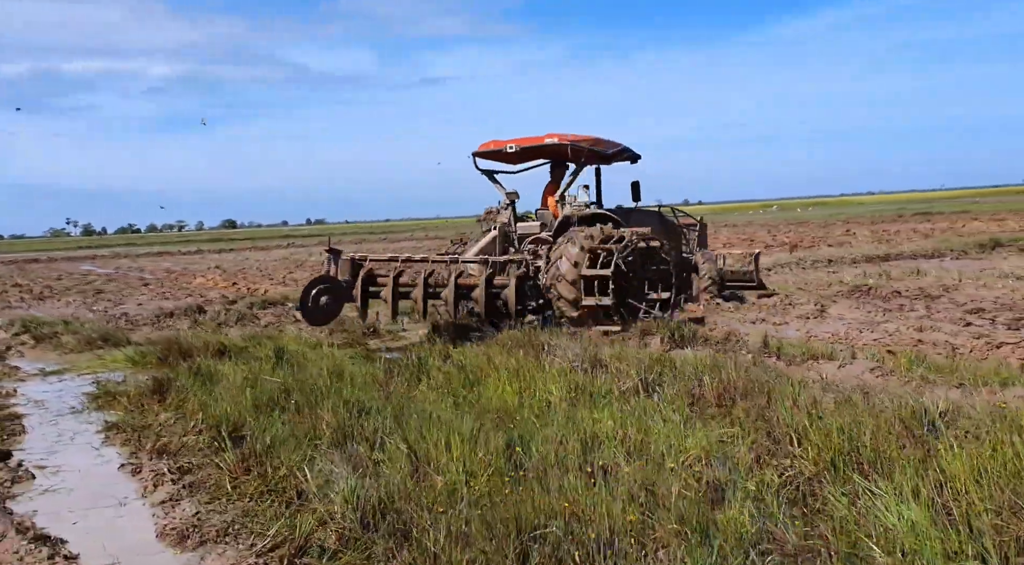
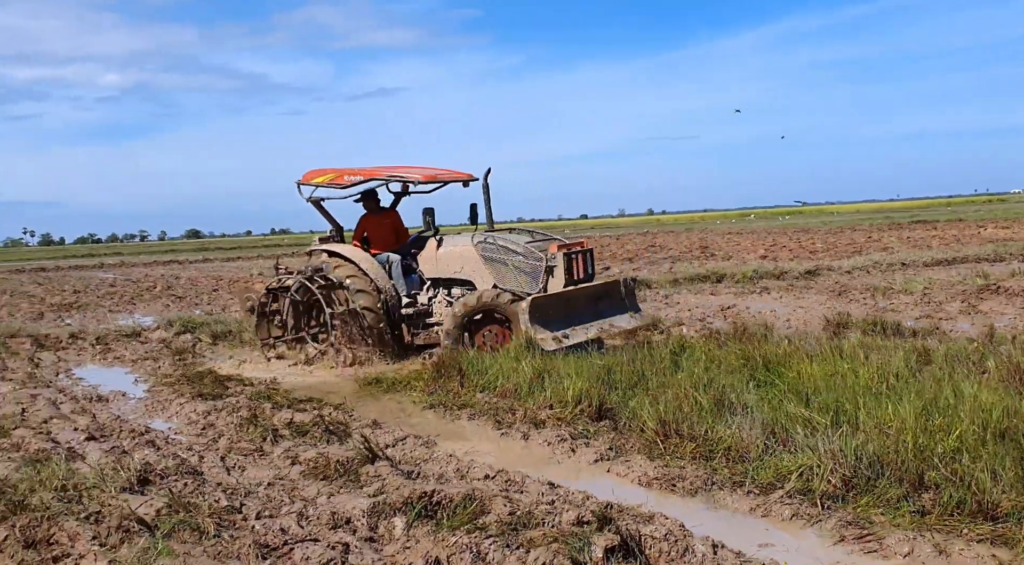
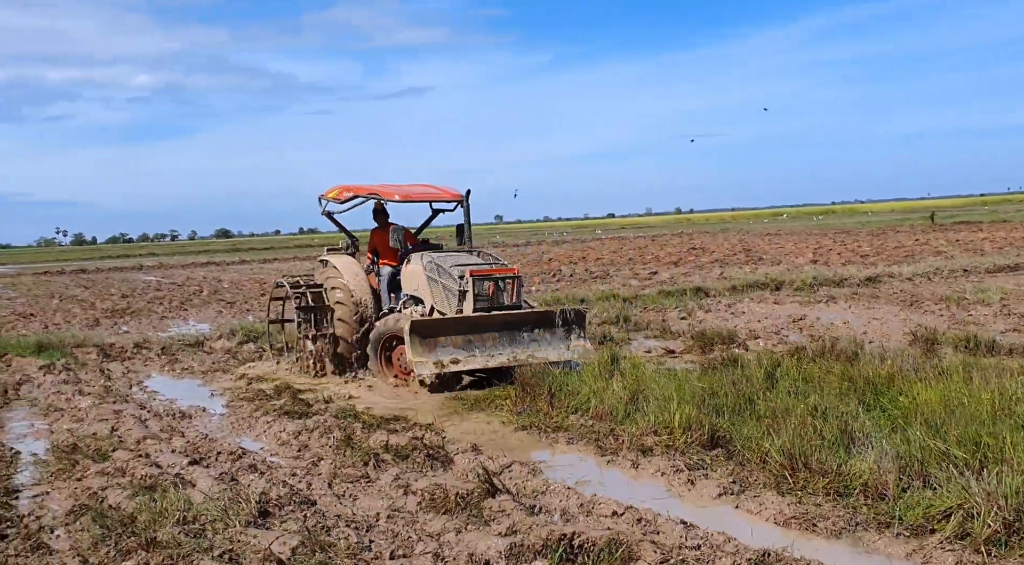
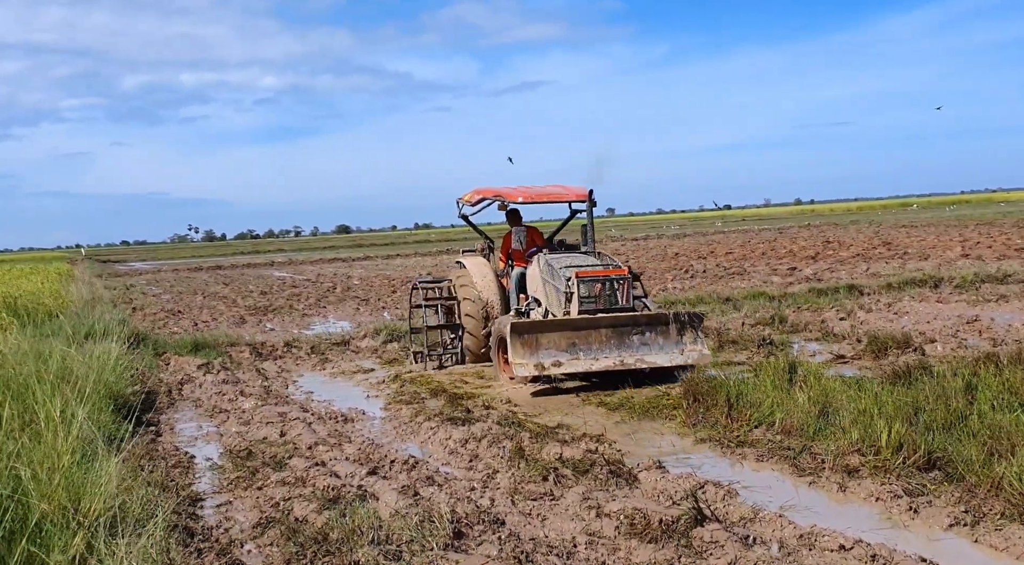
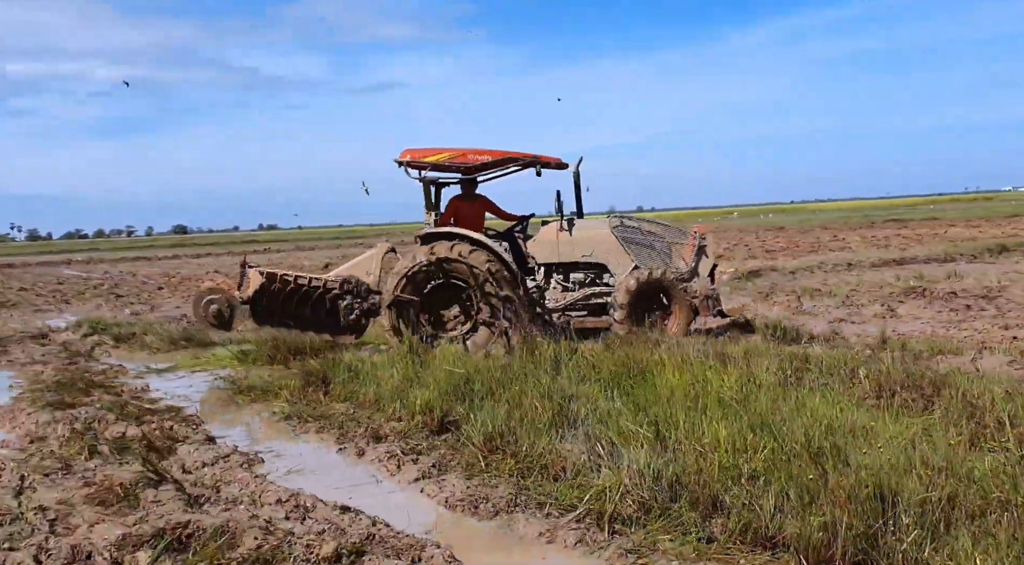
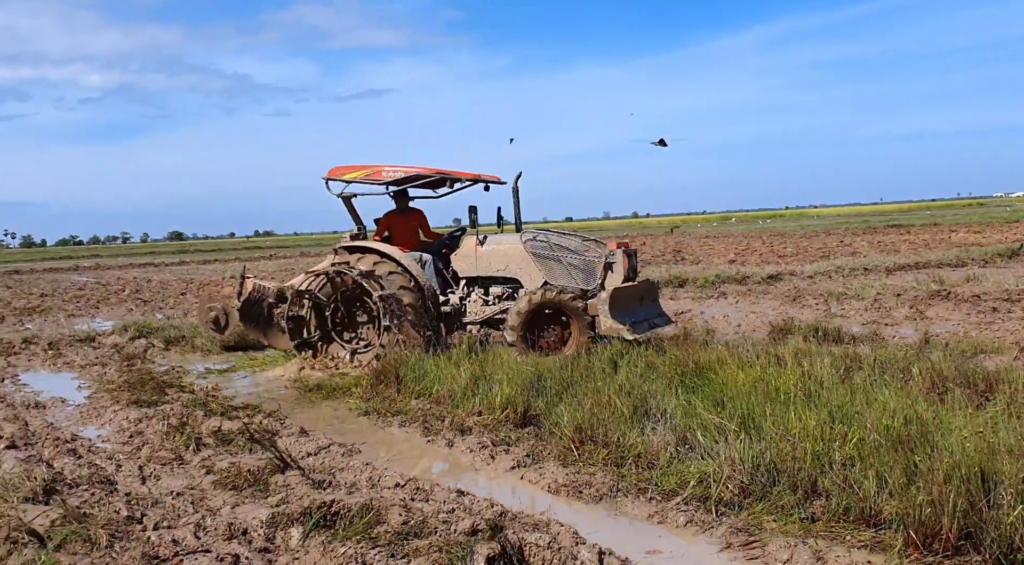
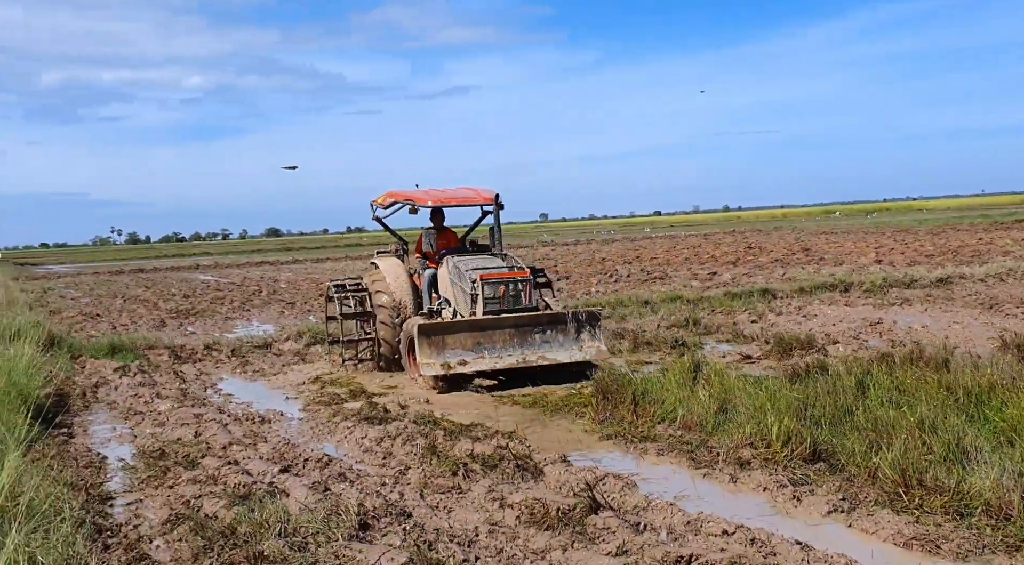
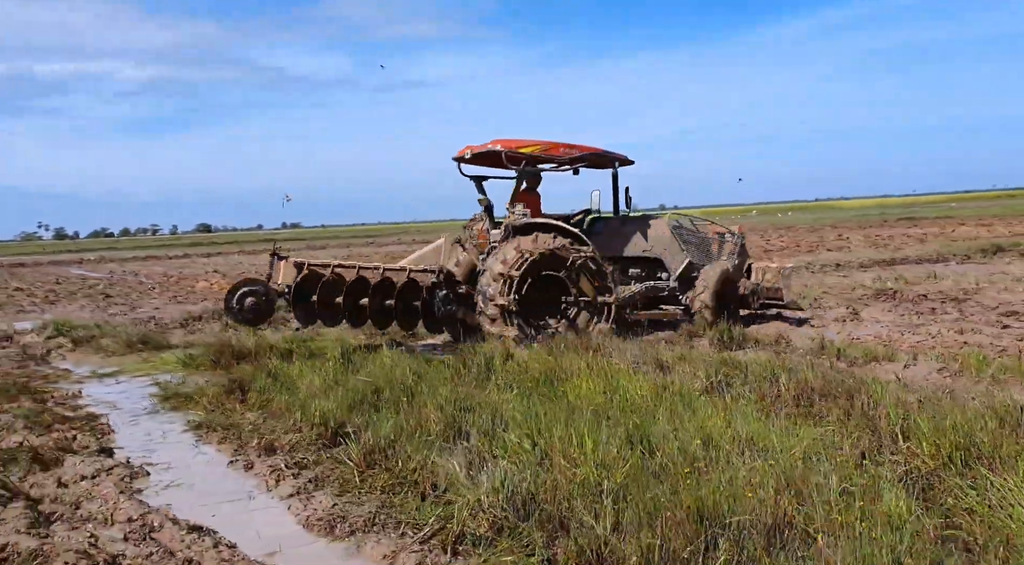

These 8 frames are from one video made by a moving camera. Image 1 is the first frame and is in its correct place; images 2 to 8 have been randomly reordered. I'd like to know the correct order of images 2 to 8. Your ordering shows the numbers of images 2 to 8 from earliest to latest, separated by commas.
8, 5, 6, 2, 3, 7, 4
